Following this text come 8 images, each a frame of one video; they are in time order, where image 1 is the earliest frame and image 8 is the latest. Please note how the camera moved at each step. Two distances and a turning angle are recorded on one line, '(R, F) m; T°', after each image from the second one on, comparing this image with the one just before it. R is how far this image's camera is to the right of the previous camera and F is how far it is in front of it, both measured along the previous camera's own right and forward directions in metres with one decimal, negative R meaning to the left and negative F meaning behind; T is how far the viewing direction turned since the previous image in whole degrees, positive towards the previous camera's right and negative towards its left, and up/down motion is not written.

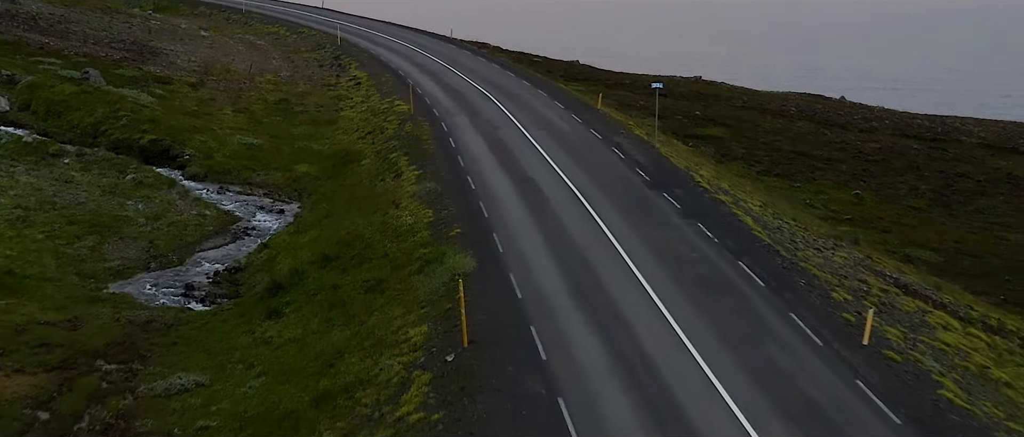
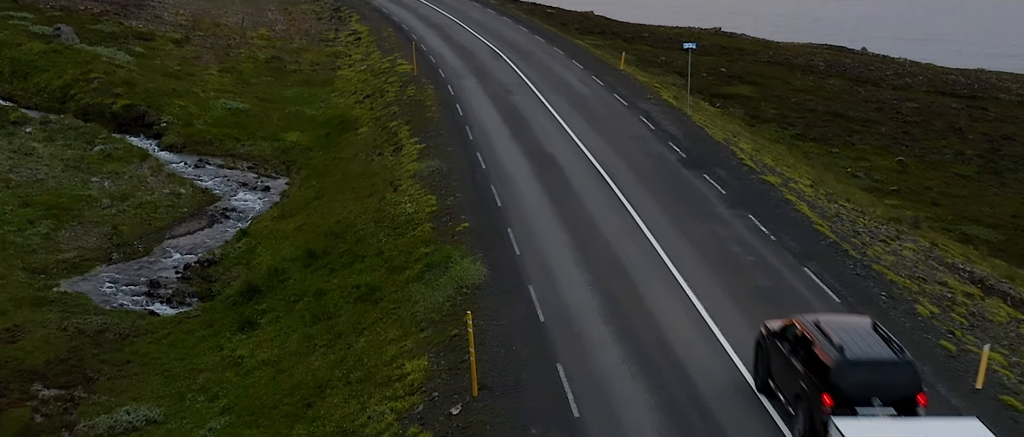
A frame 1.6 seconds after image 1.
(-0.1, +4.6) m; 0°
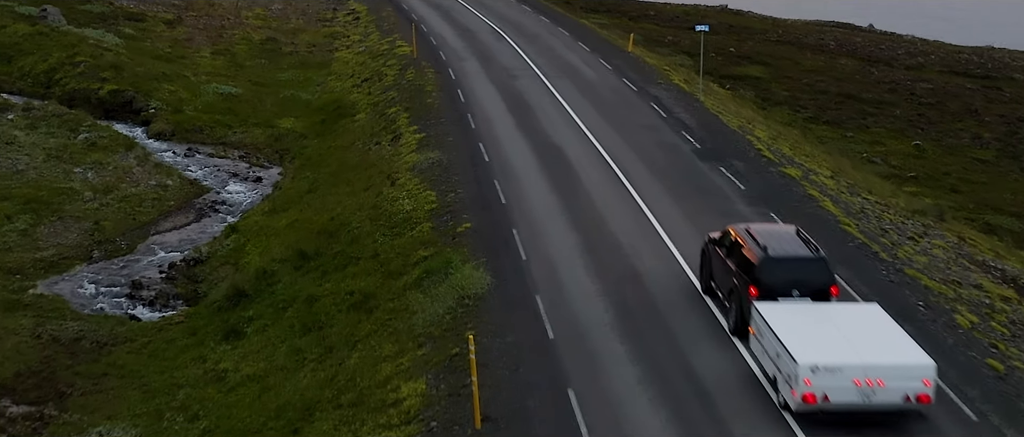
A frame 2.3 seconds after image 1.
(0.0, +1.7) m; 0°
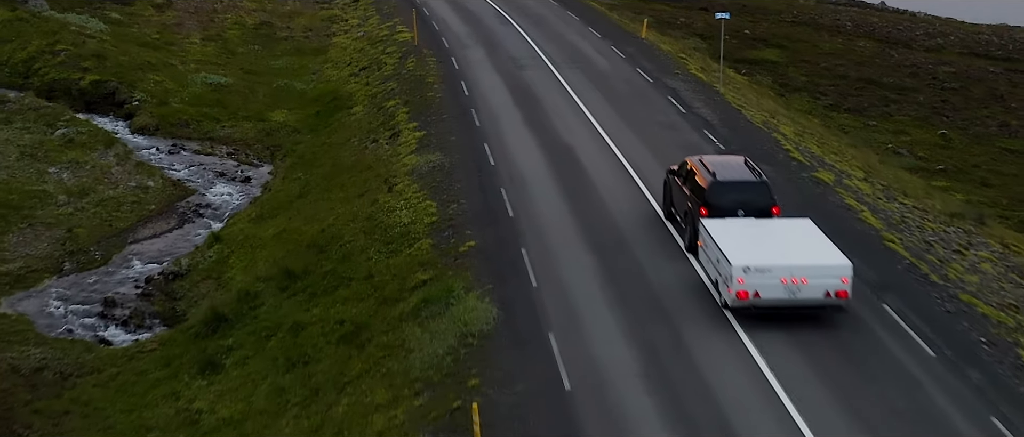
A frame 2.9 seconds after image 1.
(-0.1, +2.3) m; 0°
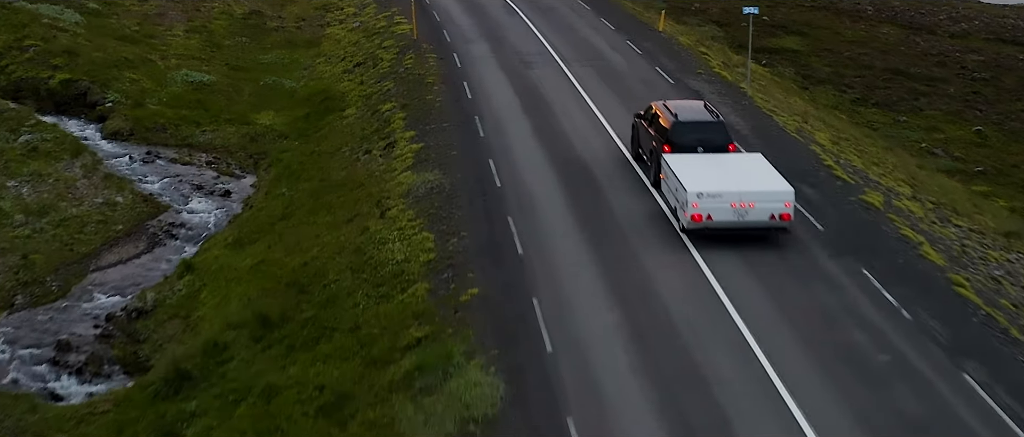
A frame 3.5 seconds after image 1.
(-0.1, +3.0) m; 0°
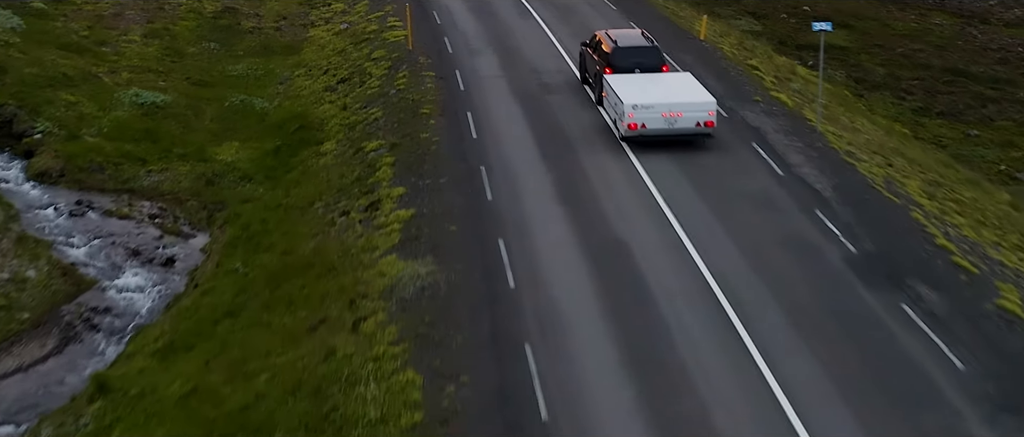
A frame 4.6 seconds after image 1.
(-0.1, +5.9) m; 0°
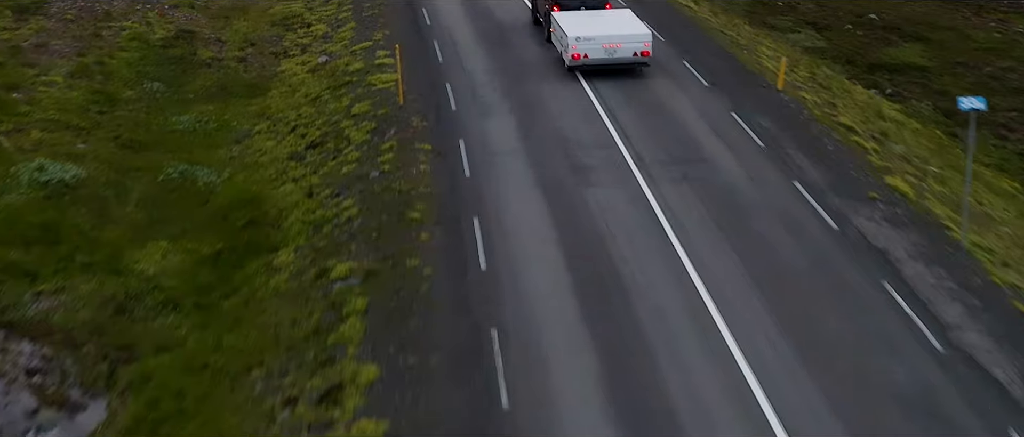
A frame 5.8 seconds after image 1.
(-0.1, +7.2) m; 0°
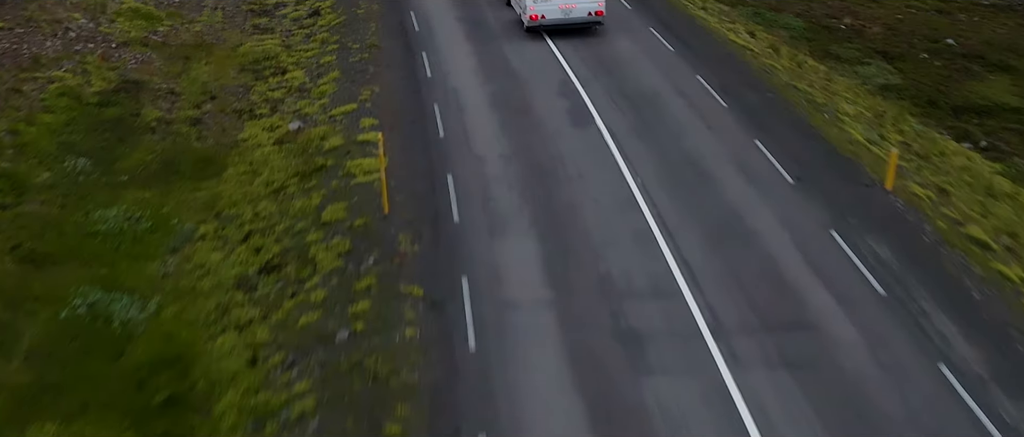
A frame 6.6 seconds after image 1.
(-0.1, +6.0) m; -1°
